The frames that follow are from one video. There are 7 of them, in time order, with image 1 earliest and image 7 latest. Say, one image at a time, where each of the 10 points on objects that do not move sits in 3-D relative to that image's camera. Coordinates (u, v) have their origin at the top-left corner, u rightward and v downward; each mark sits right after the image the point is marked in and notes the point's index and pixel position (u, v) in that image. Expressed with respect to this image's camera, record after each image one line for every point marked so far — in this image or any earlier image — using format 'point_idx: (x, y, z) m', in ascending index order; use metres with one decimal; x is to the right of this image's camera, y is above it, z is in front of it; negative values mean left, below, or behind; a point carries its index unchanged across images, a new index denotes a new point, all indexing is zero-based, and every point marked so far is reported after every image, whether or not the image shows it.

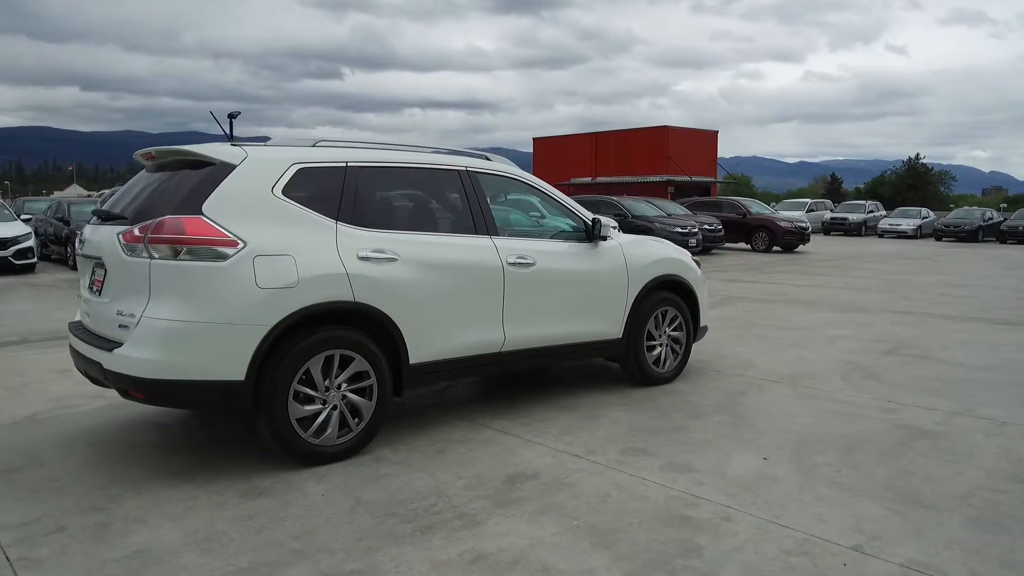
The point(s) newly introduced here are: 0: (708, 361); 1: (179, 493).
0: (+2.0, -0.7, +7.4) m
1: (-1.8, -1.1, +3.9) m
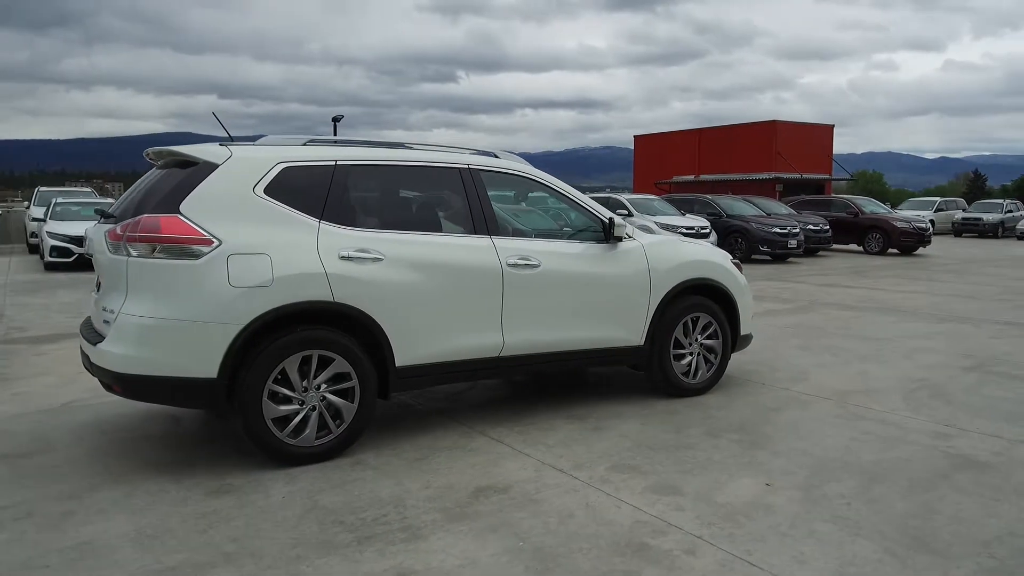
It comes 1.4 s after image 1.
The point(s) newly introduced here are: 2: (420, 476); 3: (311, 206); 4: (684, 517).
0: (+2.3, -0.8, +6.9) m
1: (-1.9, -1.1, +4.0) m
2: (-0.5, -1.1, +4.1) m
3: (-1.2, +0.5, +4.4) m
4: (+0.8, -1.1, +3.6) m
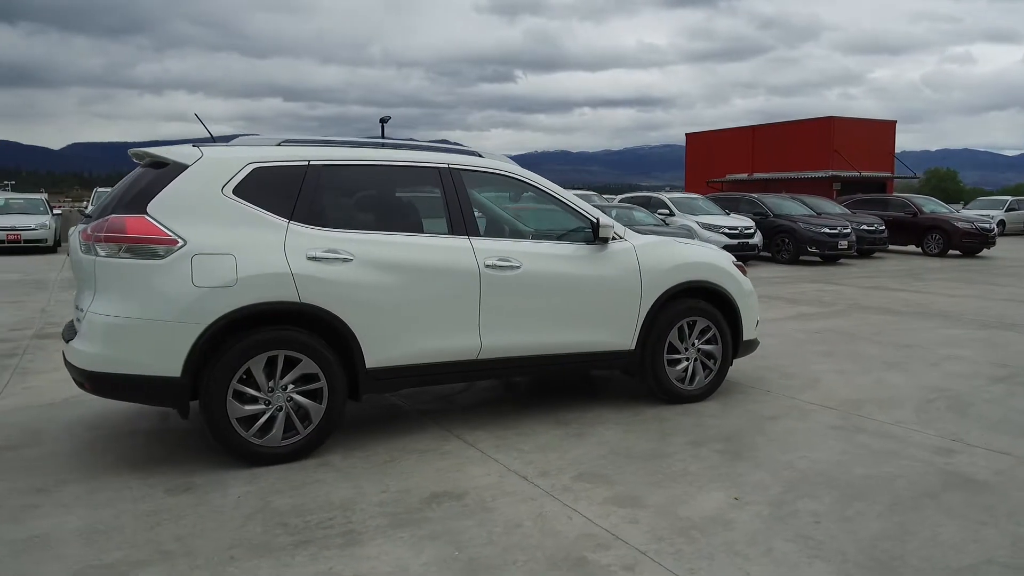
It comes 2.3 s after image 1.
0: (+2.3, -0.8, +6.6) m
1: (-2.2, -1.1, +4.1) m
2: (-0.7, -1.1, +4.1) m
3: (-1.4, +0.5, +4.4) m
4: (+0.6, -1.1, +3.5) m
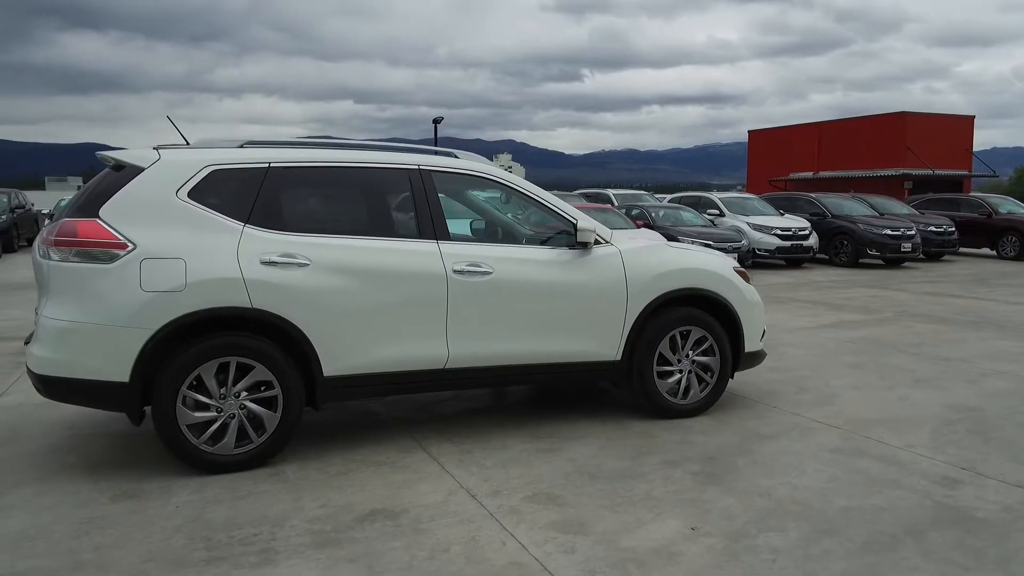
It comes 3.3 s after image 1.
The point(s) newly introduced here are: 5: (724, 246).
0: (+2.2, -0.9, +6.2) m
1: (-2.4, -1.1, +4.0) m
2: (-1.0, -1.1, +3.9) m
3: (-1.6, +0.5, +4.3) m
4: (+0.2, -1.2, +3.2) m
5: (+4.7, +1.0, +16.5) m
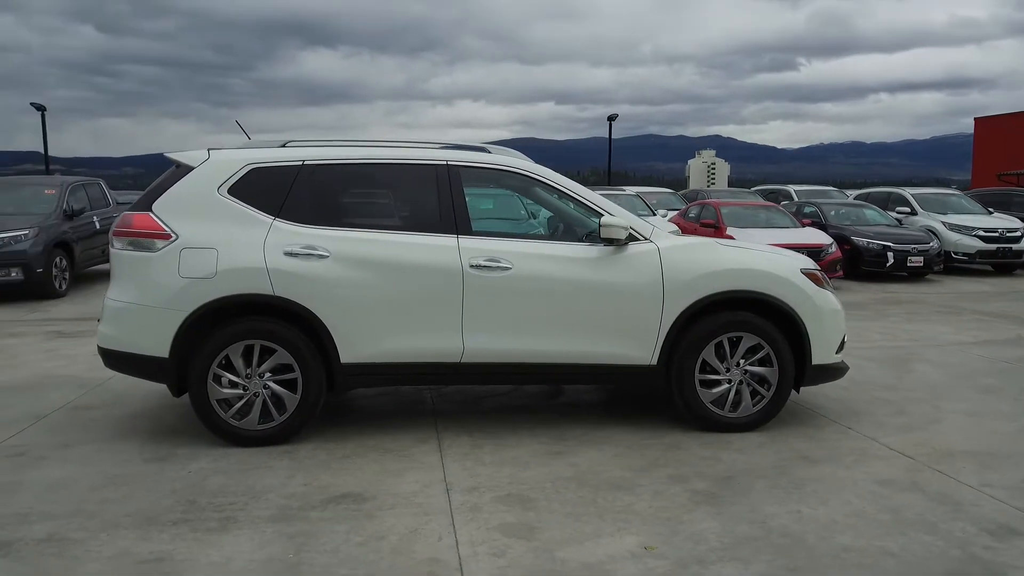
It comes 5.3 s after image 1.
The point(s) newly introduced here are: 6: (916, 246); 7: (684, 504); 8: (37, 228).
0: (+2.6, -0.9, +5.4) m
1: (-2.4, -1.0, +4.6) m
2: (-1.1, -1.0, +4.1) m
3: (-1.5, +0.5, +4.7) m
4: (-0.1, -1.2, +3.1) m
5: (+7.8, +0.8, +14.7) m
6: (+8.1, +0.8, +14.8) m
7: (+0.9, -1.1, +3.7) m
8: (-7.2, +0.9, +11.2) m
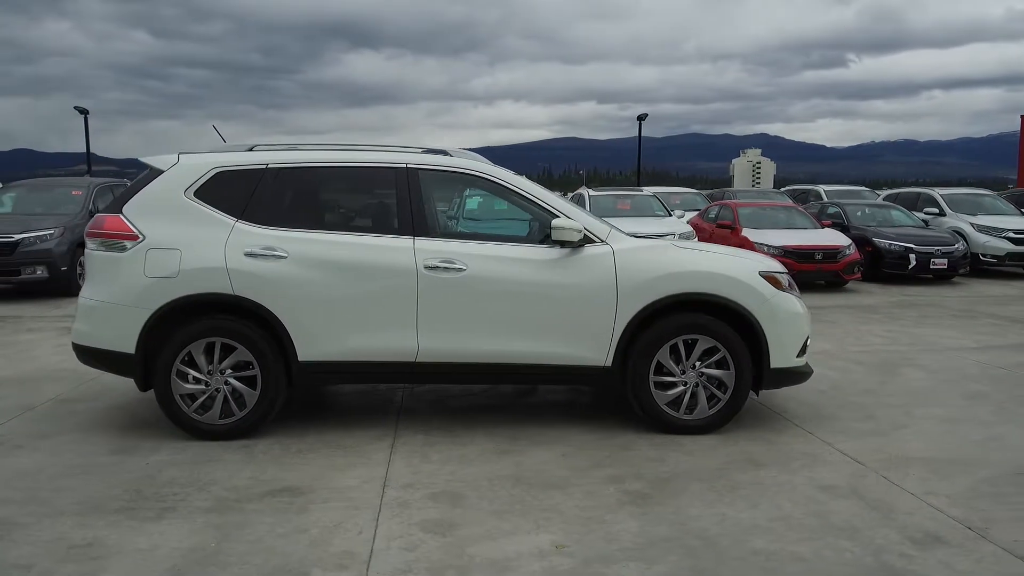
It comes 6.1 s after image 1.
0: (+2.4, -0.9, +5.4) m
1: (-2.7, -1.0, +4.9) m
2: (-1.4, -1.0, +4.3) m
3: (-1.8, +0.5, +4.8) m
4: (-0.5, -1.2, +3.2) m
5: (+8.1, +0.8, +14.4) m
6: (+8.3, +0.8, +14.4) m
7: (+0.5, -1.1, +3.8) m
8: (-7.1, +1.0, +11.7) m
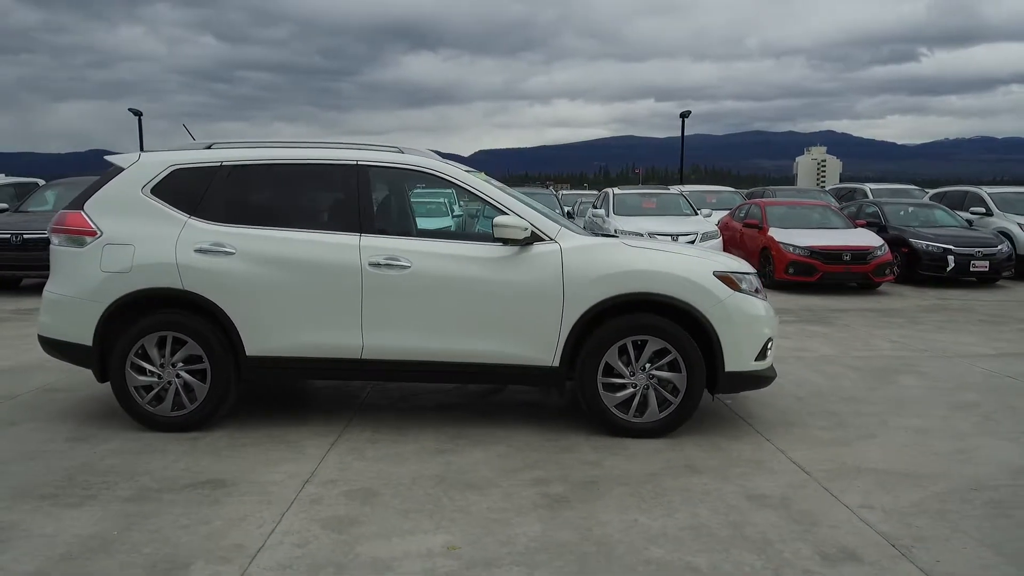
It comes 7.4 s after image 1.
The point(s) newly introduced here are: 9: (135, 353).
0: (+2.0, -0.9, +5.2) m
1: (-3.1, -0.9, +5.0) m
2: (-1.8, -1.0, +4.4) m
3: (-2.2, +0.6, +4.9) m
4: (-1.0, -1.1, +3.2) m
5: (+8.5, +0.7, +13.7) m
6: (+8.7, +0.7, +13.7) m
7: (+0.1, -1.1, +3.7) m
8: (-6.9, +1.0, +12.1) m
9: (-2.5, -0.4, +4.8) m
